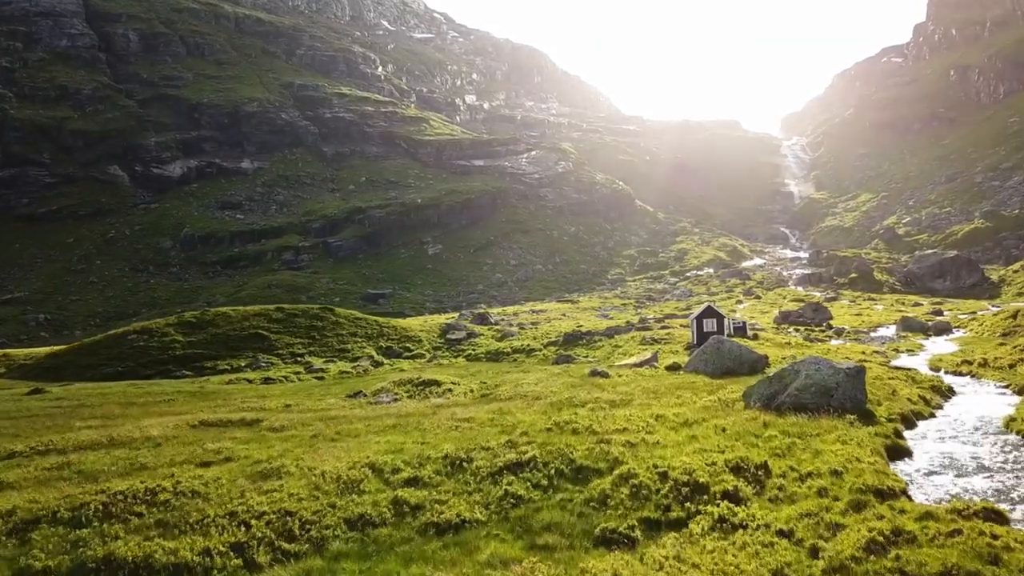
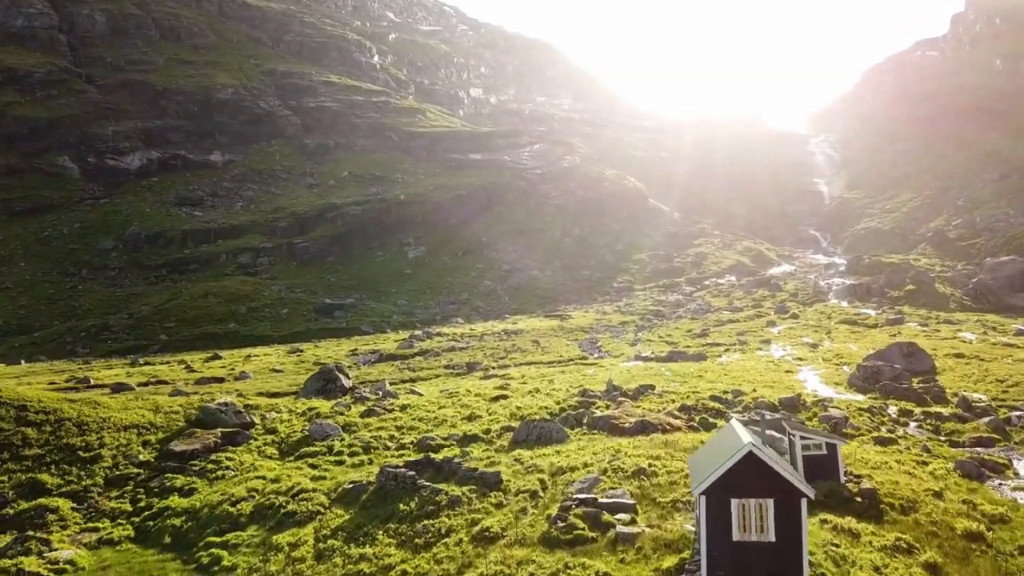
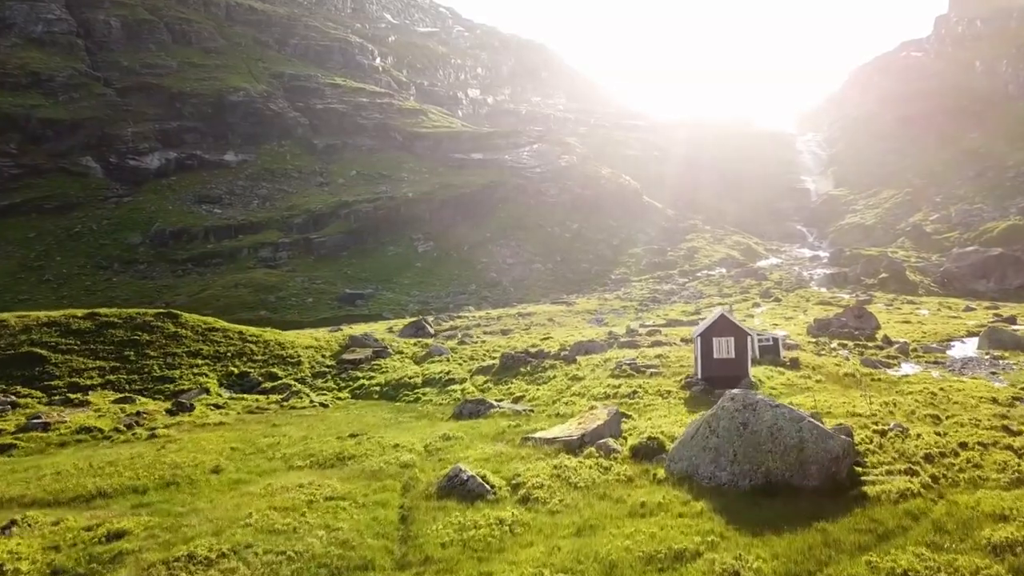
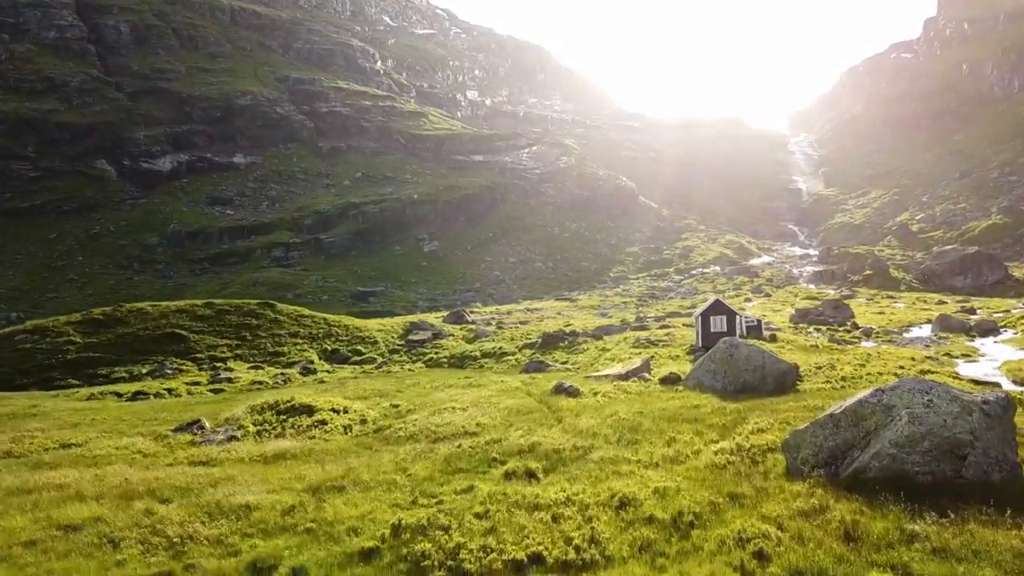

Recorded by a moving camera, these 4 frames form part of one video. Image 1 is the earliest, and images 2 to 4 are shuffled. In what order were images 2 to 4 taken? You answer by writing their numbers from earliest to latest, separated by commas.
4, 3, 2
